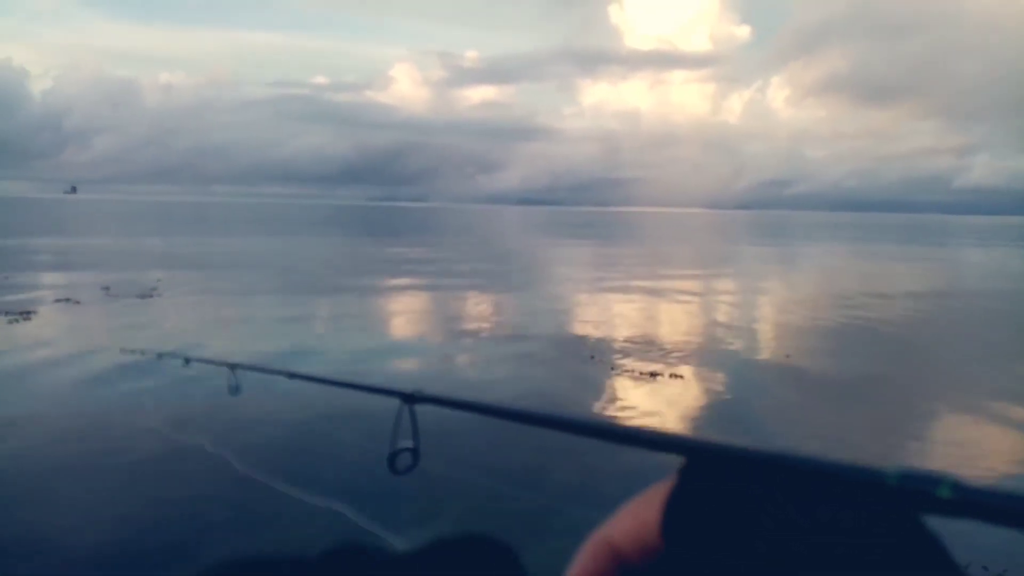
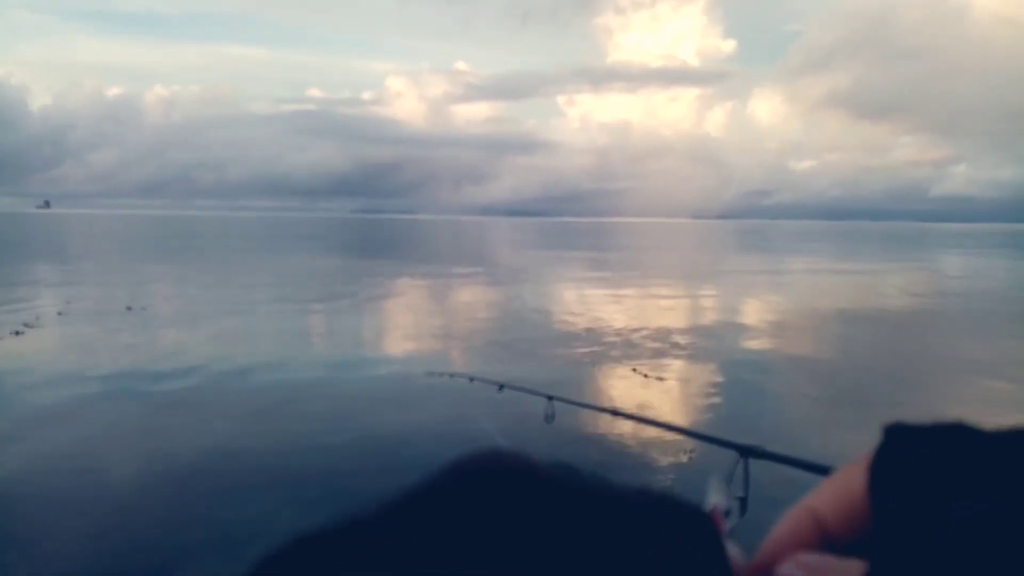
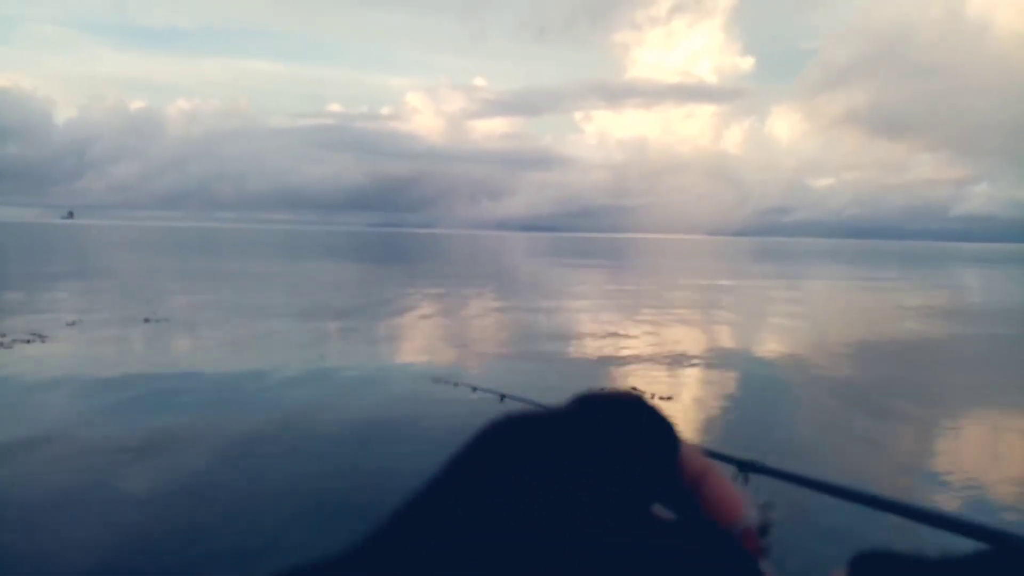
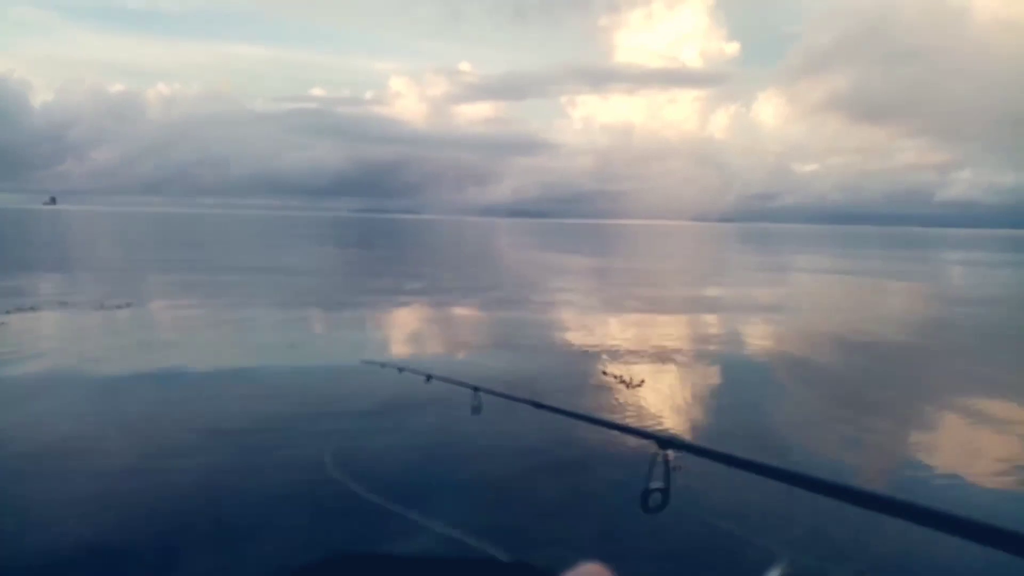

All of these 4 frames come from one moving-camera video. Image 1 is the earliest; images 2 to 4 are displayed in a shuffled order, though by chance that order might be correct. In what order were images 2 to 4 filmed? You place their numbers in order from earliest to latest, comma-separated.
4, 3, 2
